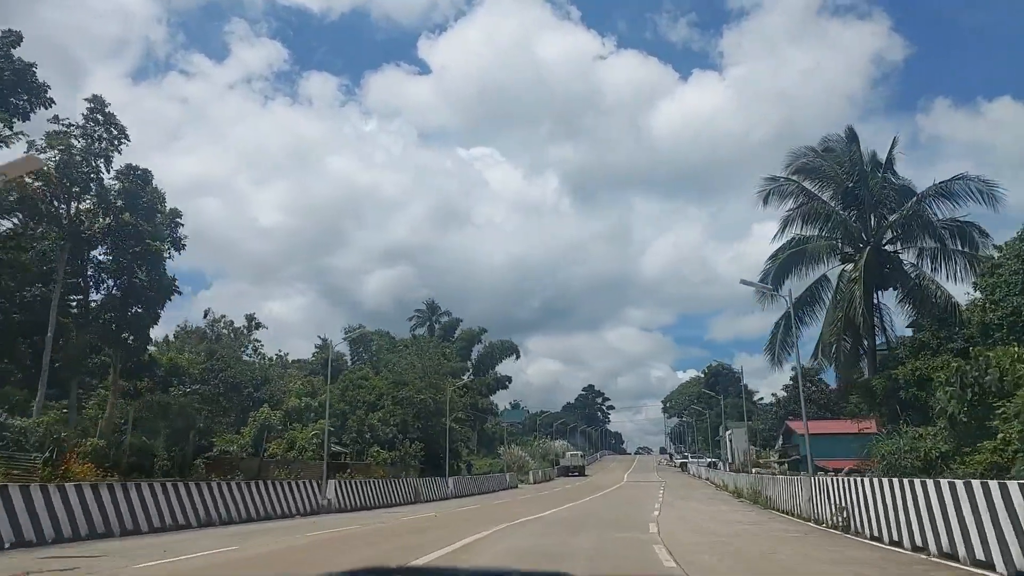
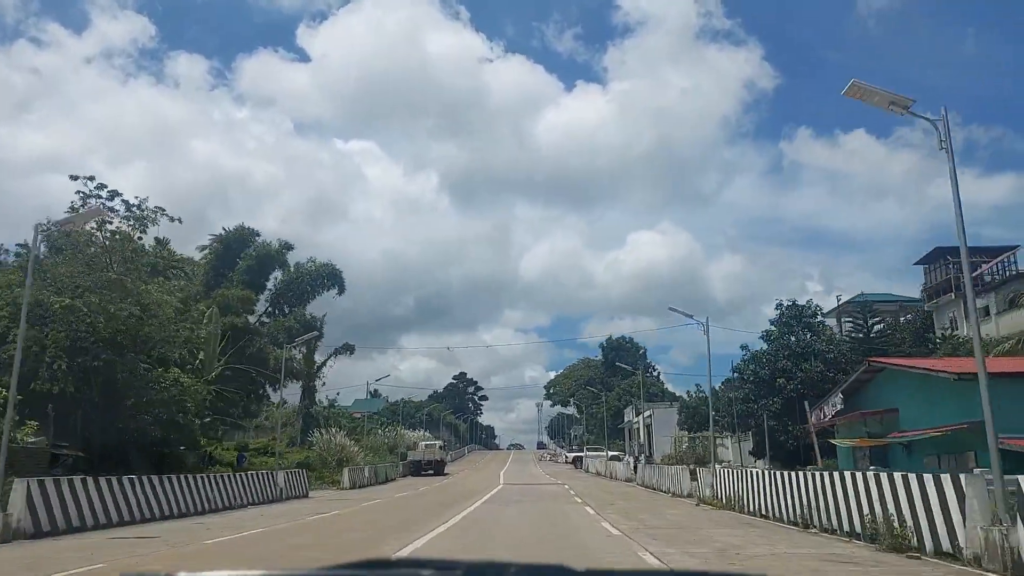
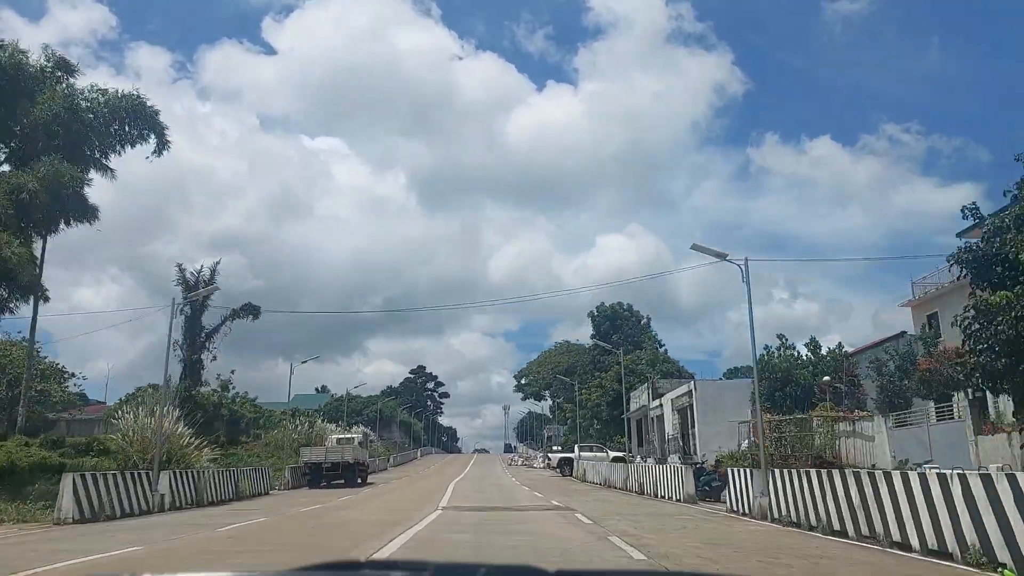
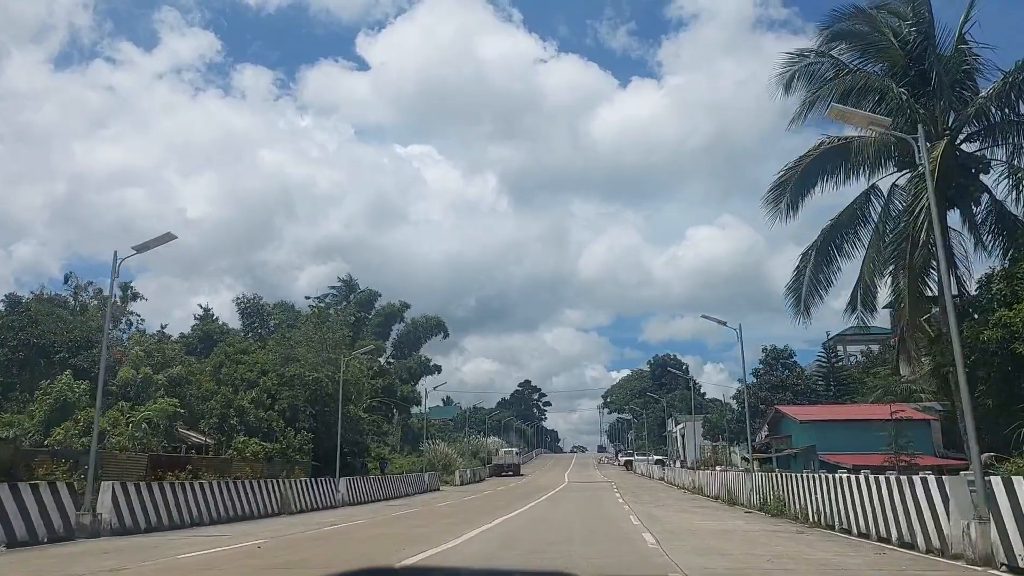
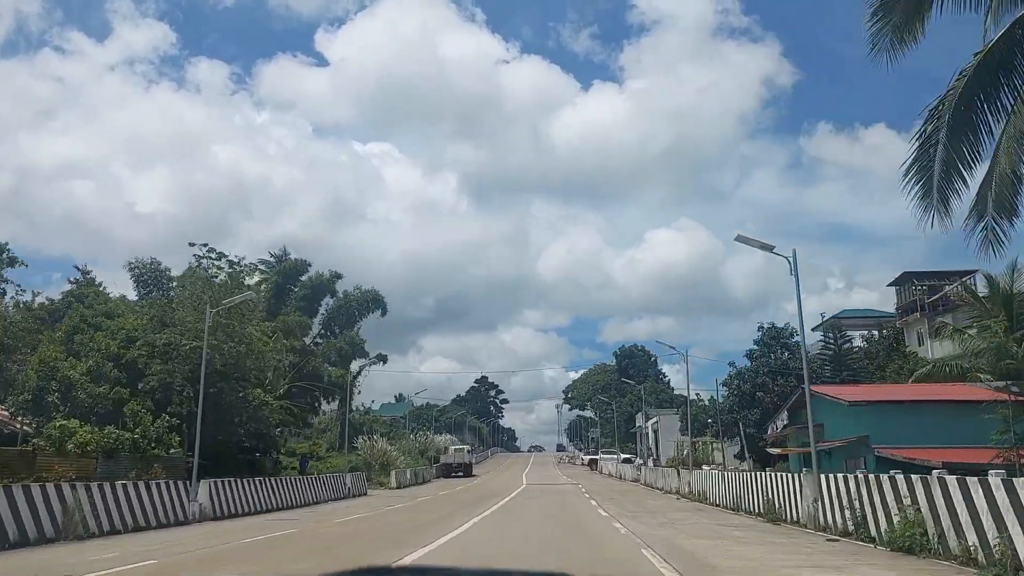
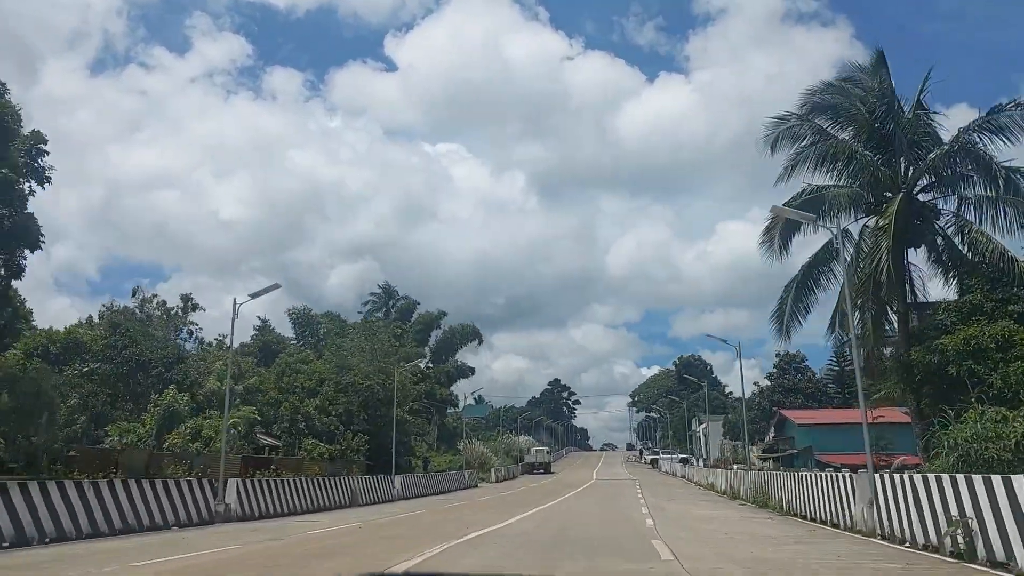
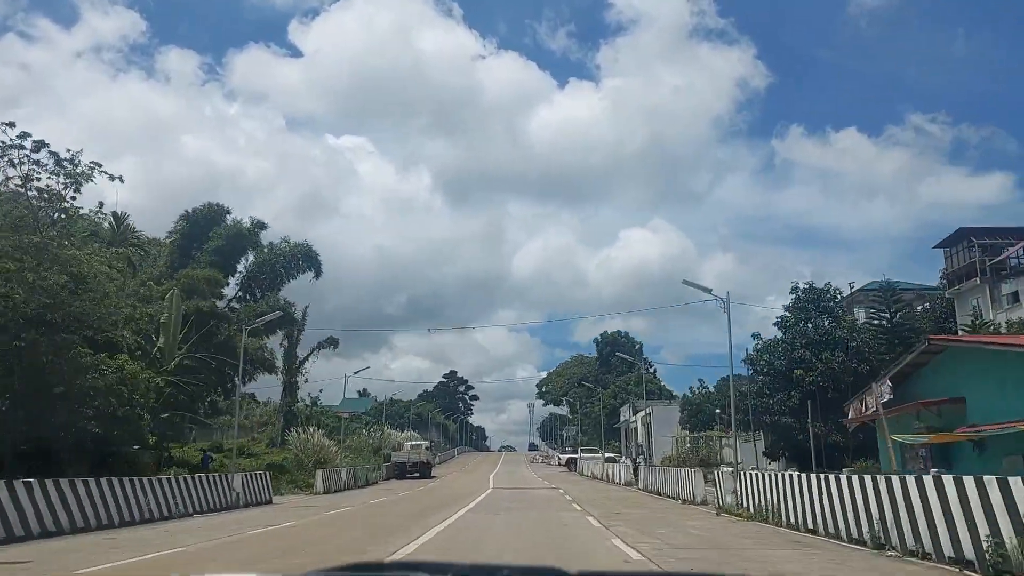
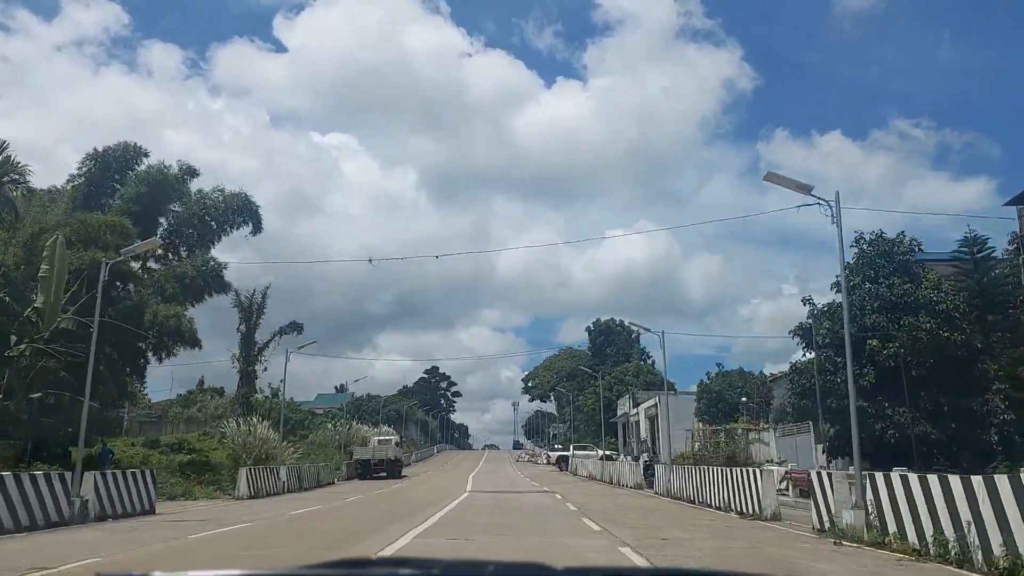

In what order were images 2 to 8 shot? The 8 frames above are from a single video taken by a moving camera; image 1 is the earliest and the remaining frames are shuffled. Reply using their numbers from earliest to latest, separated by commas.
6, 4, 5, 2, 7, 8, 3
